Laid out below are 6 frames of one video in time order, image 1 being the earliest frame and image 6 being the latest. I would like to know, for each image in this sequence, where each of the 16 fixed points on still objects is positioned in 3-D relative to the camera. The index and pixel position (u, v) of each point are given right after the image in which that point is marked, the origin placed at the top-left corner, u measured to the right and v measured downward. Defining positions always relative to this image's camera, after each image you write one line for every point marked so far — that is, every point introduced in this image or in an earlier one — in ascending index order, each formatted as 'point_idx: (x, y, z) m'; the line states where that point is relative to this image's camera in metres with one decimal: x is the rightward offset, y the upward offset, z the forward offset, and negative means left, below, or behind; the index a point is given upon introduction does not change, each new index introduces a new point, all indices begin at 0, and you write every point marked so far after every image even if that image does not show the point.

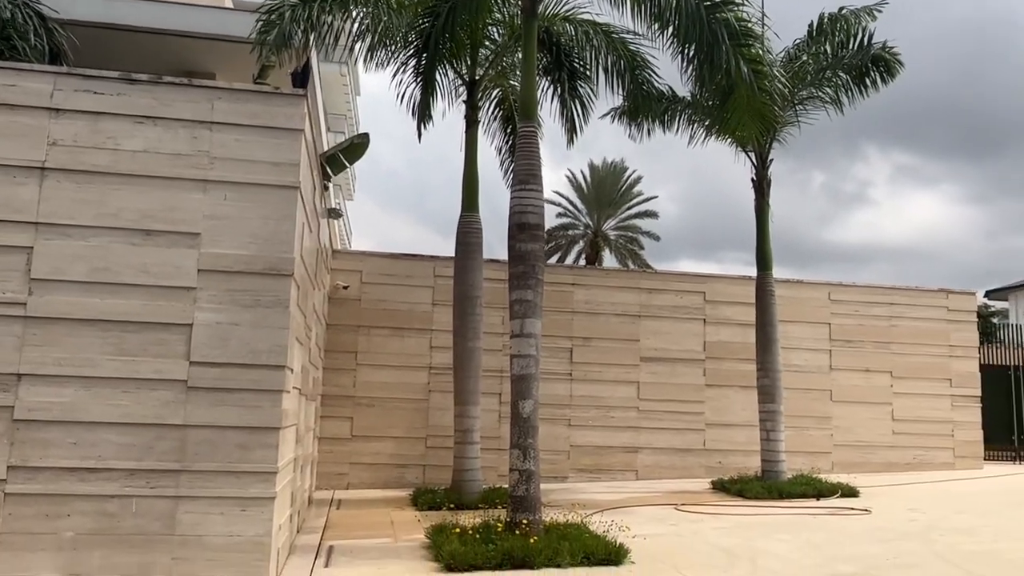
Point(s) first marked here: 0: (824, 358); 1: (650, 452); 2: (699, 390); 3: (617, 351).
0: (+6.0, -1.4, +18.9) m
1: (+2.6, -3.1, +18.1) m
2: (+3.6, -1.9, +18.4) m
3: (+1.9, -1.2, +18.2) m
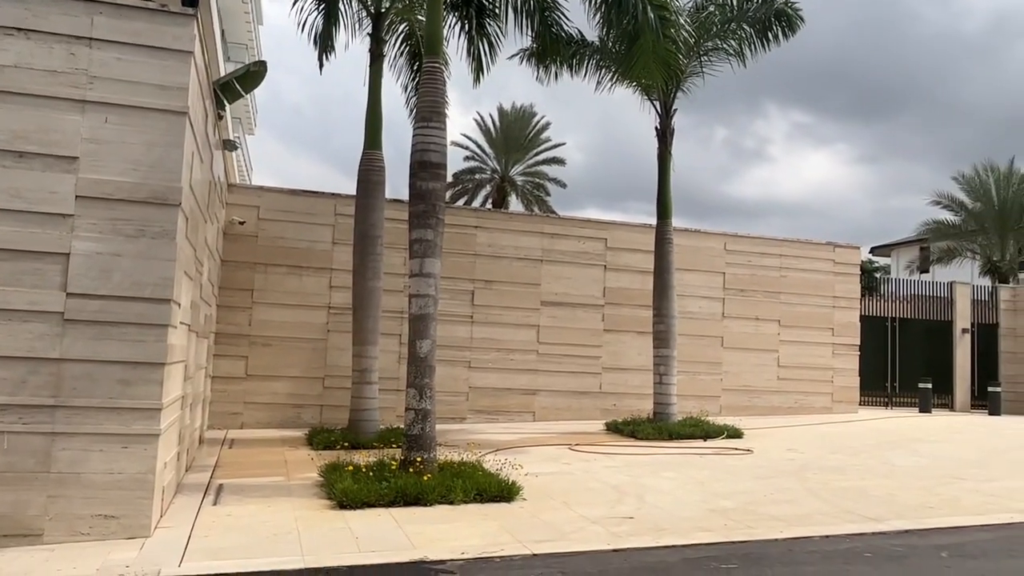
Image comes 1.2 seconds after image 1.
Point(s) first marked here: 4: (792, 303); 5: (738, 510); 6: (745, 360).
0: (+4.1, -0.4, +19.4) m
1: (+0.7, -2.0, +18.3) m
2: (+1.6, -0.9, +18.7) m
3: (+0.1, -0.1, +18.3) m
4: (+5.7, -0.3, +20.0) m
5: (+2.9, -2.2, +11.9) m
6: (+4.7, -1.4, +19.5) m
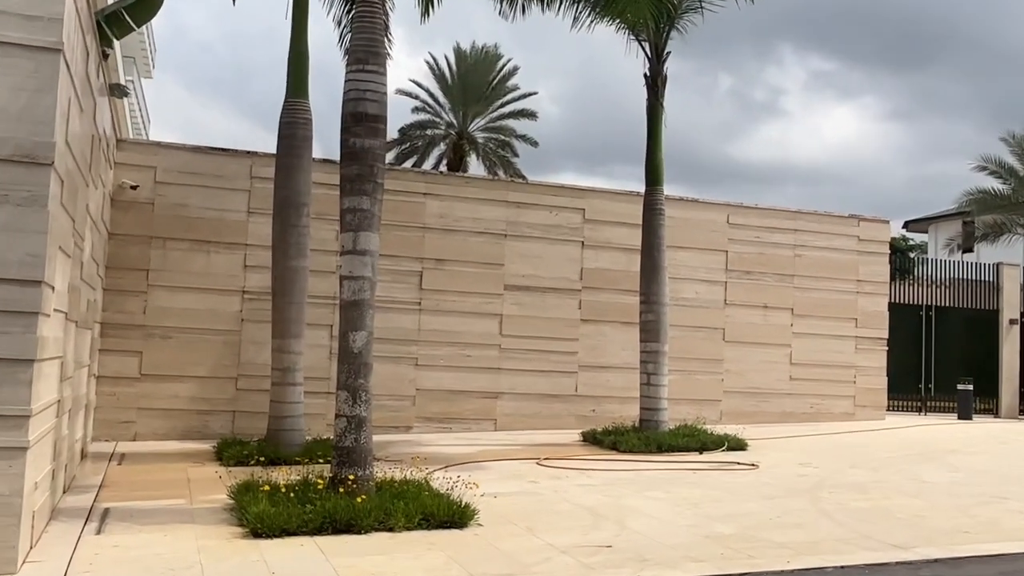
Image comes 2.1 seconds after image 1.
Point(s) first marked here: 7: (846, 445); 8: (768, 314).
0: (+3.4, -0.1, +16.2) m
1: (0.0, -1.7, +15.2) m
2: (+1.0, -0.6, +15.5) m
3: (-0.6, +0.2, +15.1) m
4: (+5.1, 0.0, +16.8) m
5: (+2.3, -2.0, +8.7) m
6: (+4.0, -1.1, +16.4) m
7: (+4.6, -2.2, +13.5) m
8: (+4.3, -0.5, +16.5) m
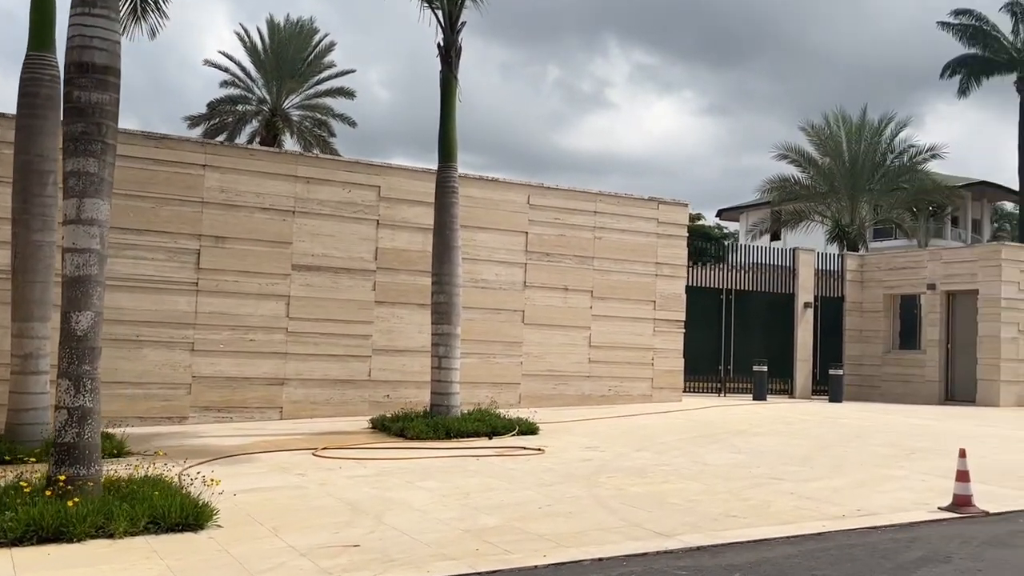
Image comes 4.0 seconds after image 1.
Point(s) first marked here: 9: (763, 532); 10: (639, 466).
0: (+0.1, +0.2, +15.8) m
1: (-3.1, -1.4, +14.3) m
2: (-2.2, -0.3, +14.7) m
3: (-3.7, +0.5, +14.1) m
4: (+1.6, +0.3, +16.7) m
5: (+0.2, -1.8, +8.3) m
6: (+0.6, -0.8, +16.1) m
7: (+1.7, -1.9, +13.4) m
8: (+1.0, -0.2, +16.3) m
9: (+1.9, -1.8, +7.2) m
10: (+1.3, -1.9, +10.2) m
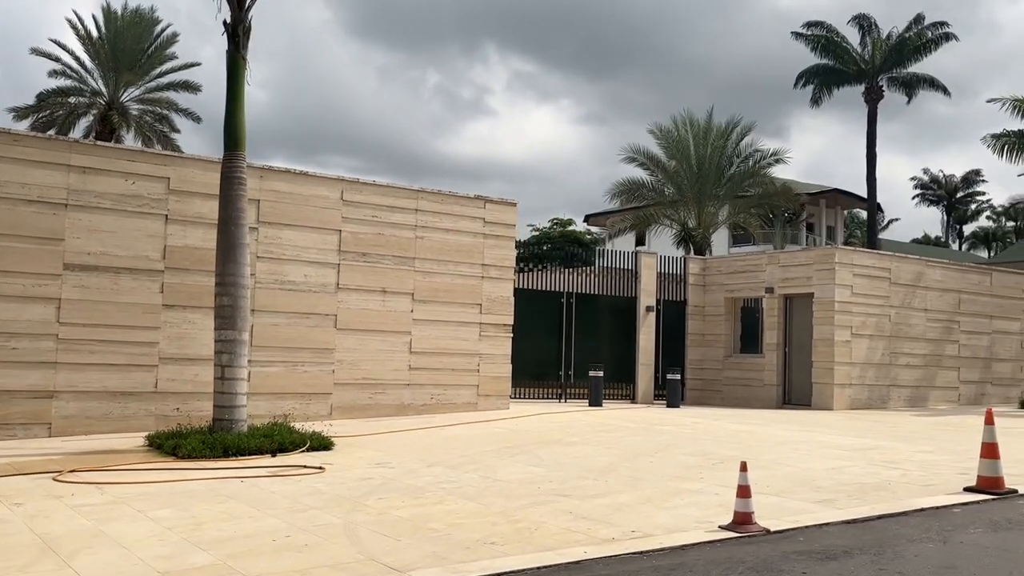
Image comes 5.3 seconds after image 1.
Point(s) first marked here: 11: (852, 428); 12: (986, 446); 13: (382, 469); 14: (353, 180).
0: (-2.8, +0.2, +14.7) m
1: (-5.8, -1.5, +12.8) m
2: (-4.9, -0.3, +13.3) m
3: (-6.3, +0.4, +12.5) m
4: (-1.4, +0.3, +15.8) m
5: (-1.7, -1.8, +7.2) m
6: (-2.3, -0.9, +15.0) m
7: (-0.9, -1.9, +12.5) m
8: (-2.0, -0.2, +15.3) m
9: (0.0, -1.8, +6.4) m
10: (-0.9, -1.9, +9.2) m
11: (+5.3, -2.2, +15.2) m
12: (+4.4, -1.5, +8.9) m
13: (-1.3, -1.9, +10.2) m
14: (-2.5, +1.7, +15.0) m
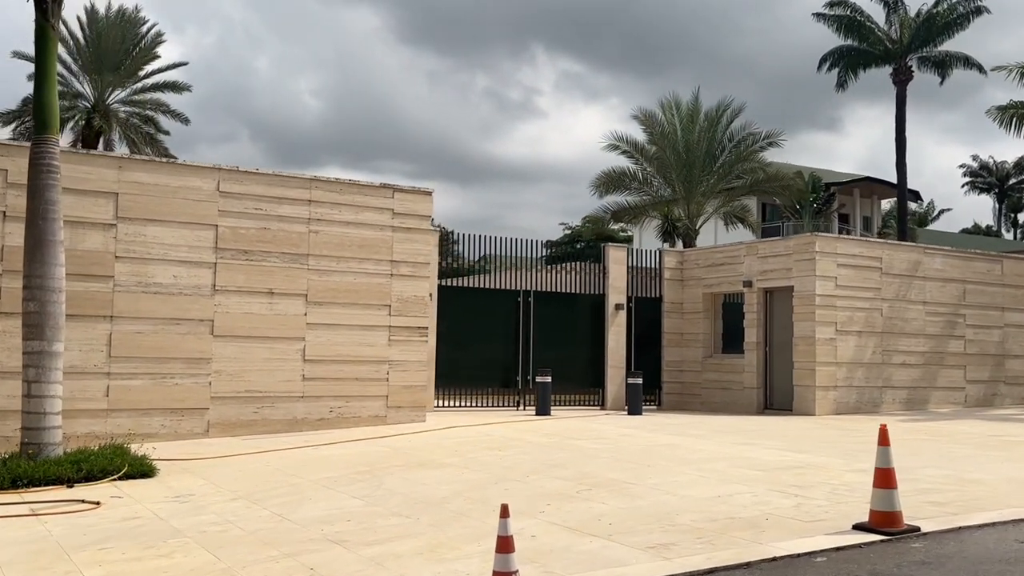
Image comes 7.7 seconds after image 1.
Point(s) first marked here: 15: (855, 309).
0: (-4.2, +0.2, +13.2) m
1: (-7.2, -1.5, +11.4) m
2: (-6.4, -0.4, +11.9) m
3: (-7.8, +0.3, +11.2) m
4: (-2.7, +0.3, +14.2) m
5: (-3.5, -1.8, +5.6) m
6: (-3.6, -0.9, +13.5) m
7: (-2.4, -1.9, +10.9) m
8: (-3.3, -0.2, +13.7) m
9: (-1.8, -1.8, +4.7) m
10: (-2.6, -1.8, +7.6) m
11: (+4.0, -2.1, +13.2) m
12: (+2.6, -1.3, +7.0) m
13: (-3.0, -1.9, +8.6) m
14: (-3.9, +1.6, +13.5) m
15: (+6.8, -0.4, +19.3) m
